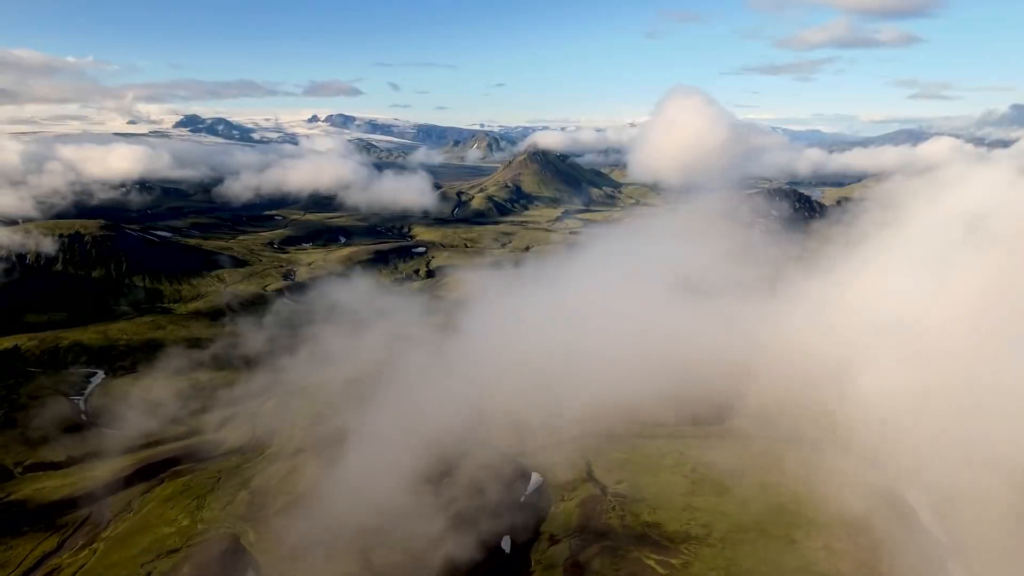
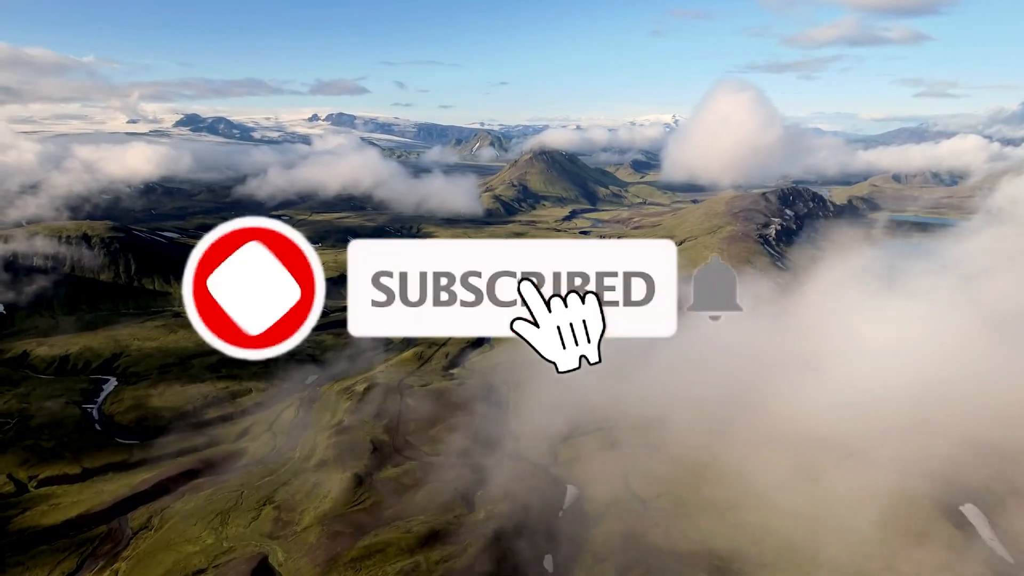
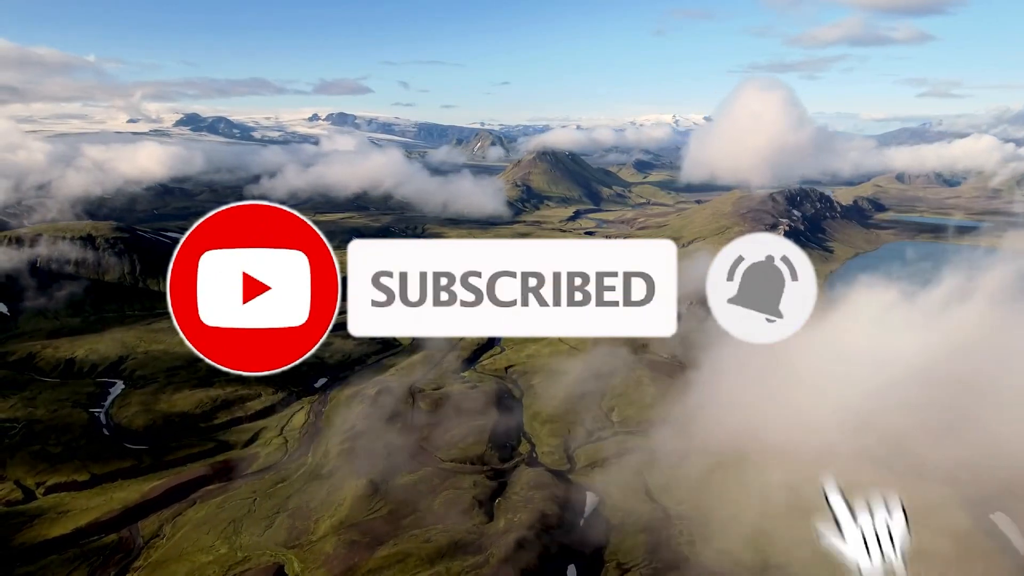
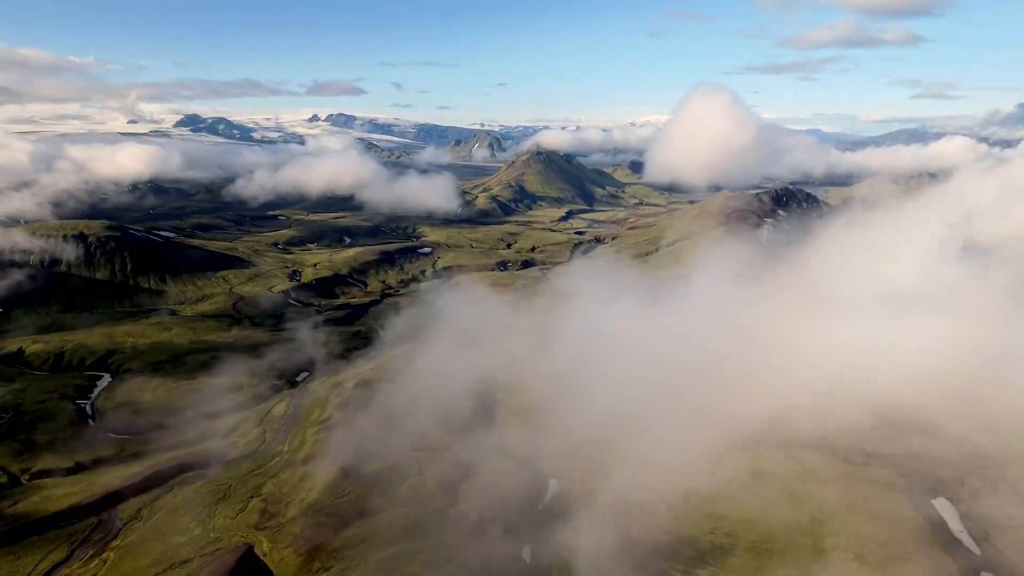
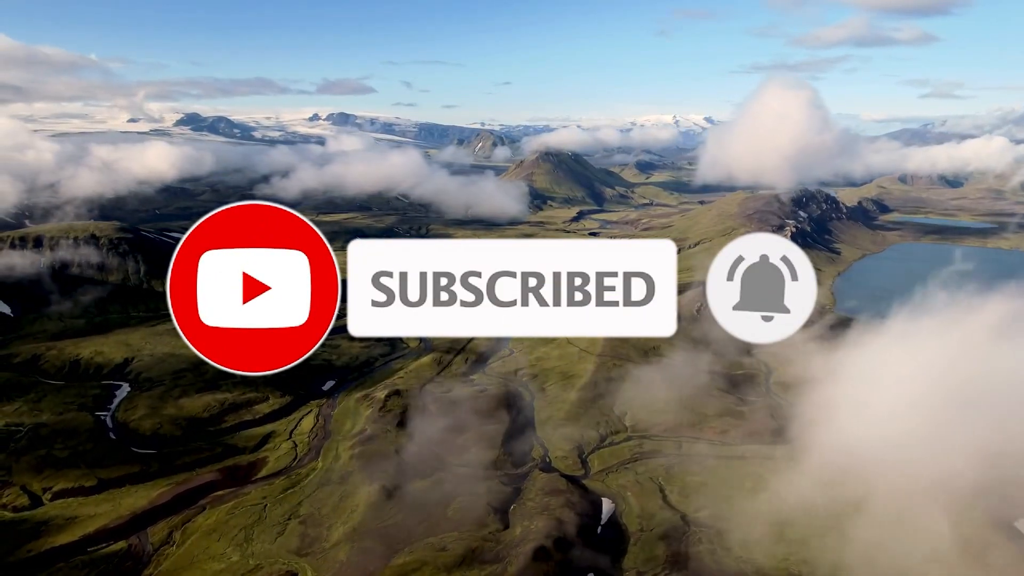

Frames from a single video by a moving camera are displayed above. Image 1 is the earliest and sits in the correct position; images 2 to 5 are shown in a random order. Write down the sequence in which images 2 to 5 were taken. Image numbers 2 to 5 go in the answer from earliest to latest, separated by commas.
4, 2, 3, 5
